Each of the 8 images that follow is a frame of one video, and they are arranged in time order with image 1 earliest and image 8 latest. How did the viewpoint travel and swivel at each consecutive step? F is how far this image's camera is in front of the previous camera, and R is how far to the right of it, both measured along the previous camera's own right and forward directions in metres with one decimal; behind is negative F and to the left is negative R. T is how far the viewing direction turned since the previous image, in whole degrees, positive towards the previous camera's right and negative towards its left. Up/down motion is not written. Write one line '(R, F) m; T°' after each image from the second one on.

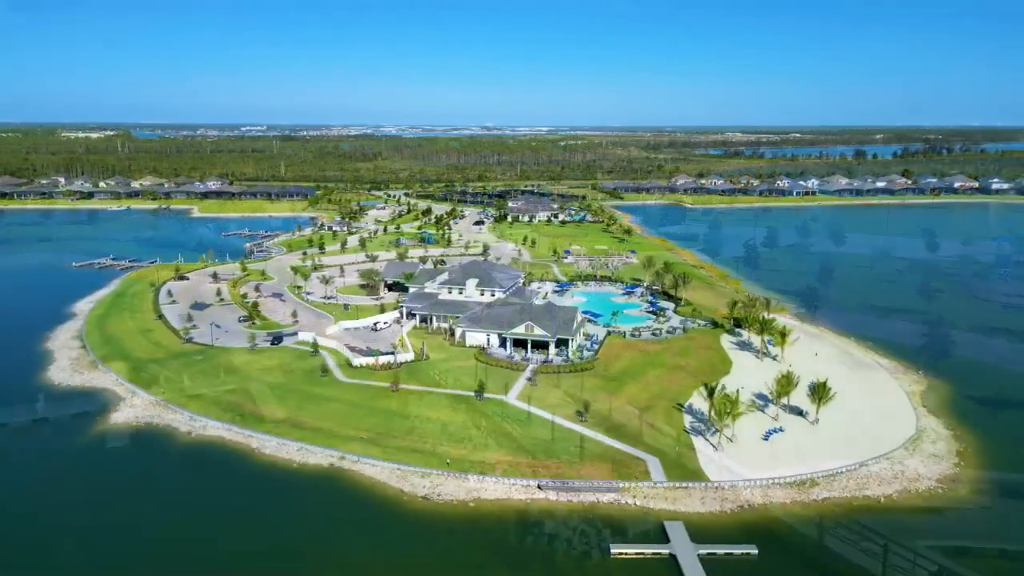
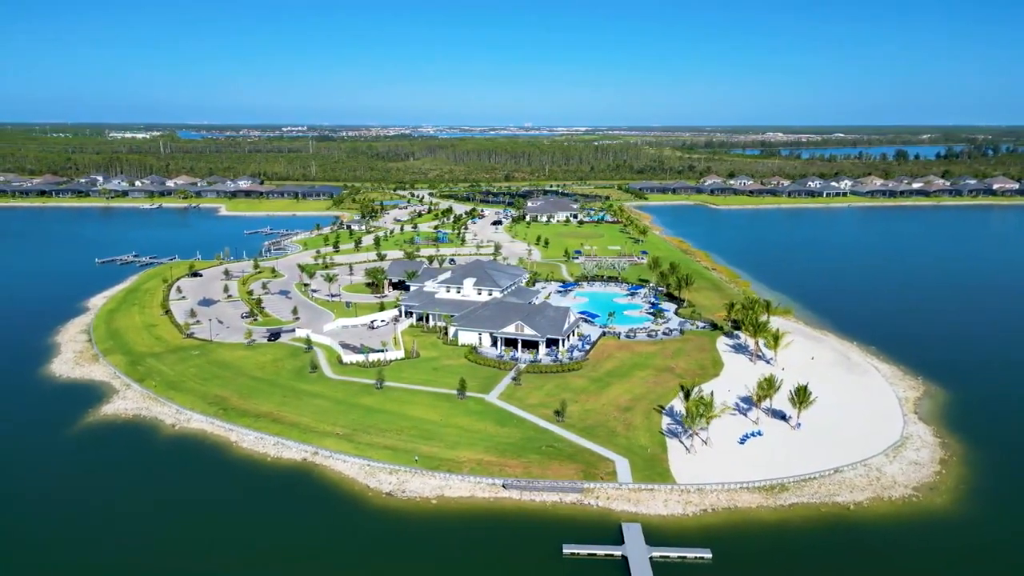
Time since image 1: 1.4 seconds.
(+2.6, +0.1) m; -2°
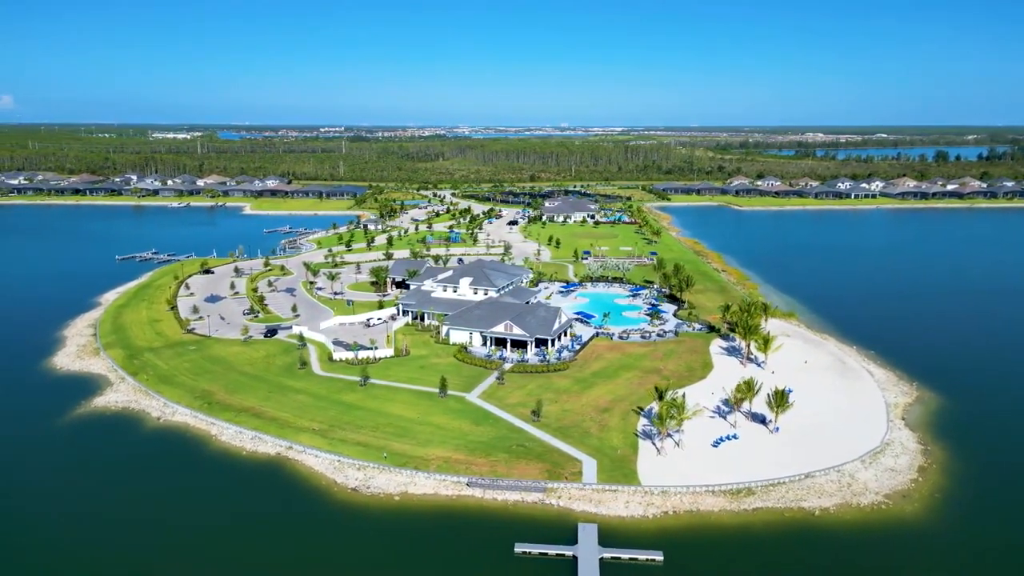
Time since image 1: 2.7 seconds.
(+2.5, 0.0) m; -2°
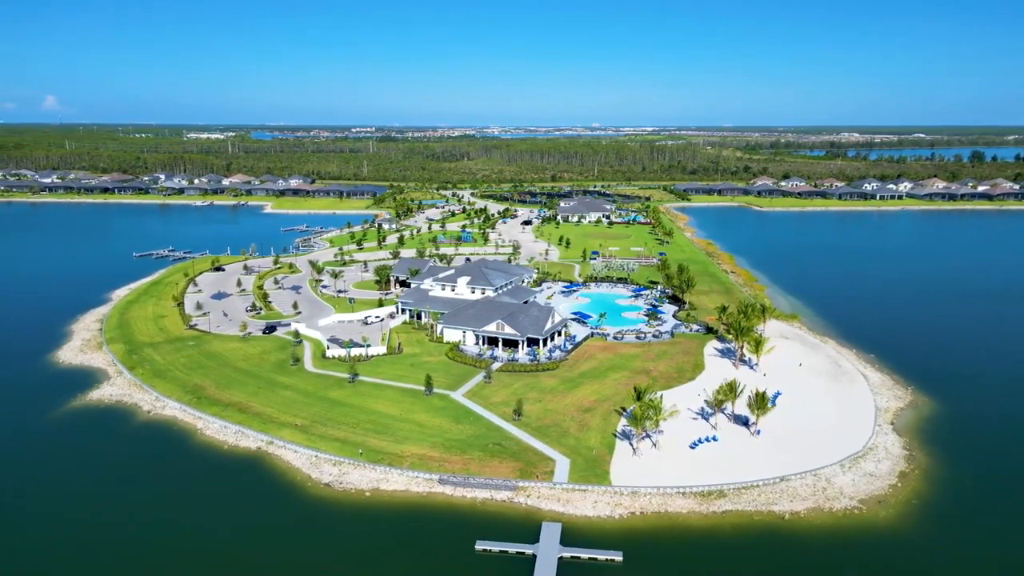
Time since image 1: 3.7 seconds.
(+2.1, 0.0) m; -2°
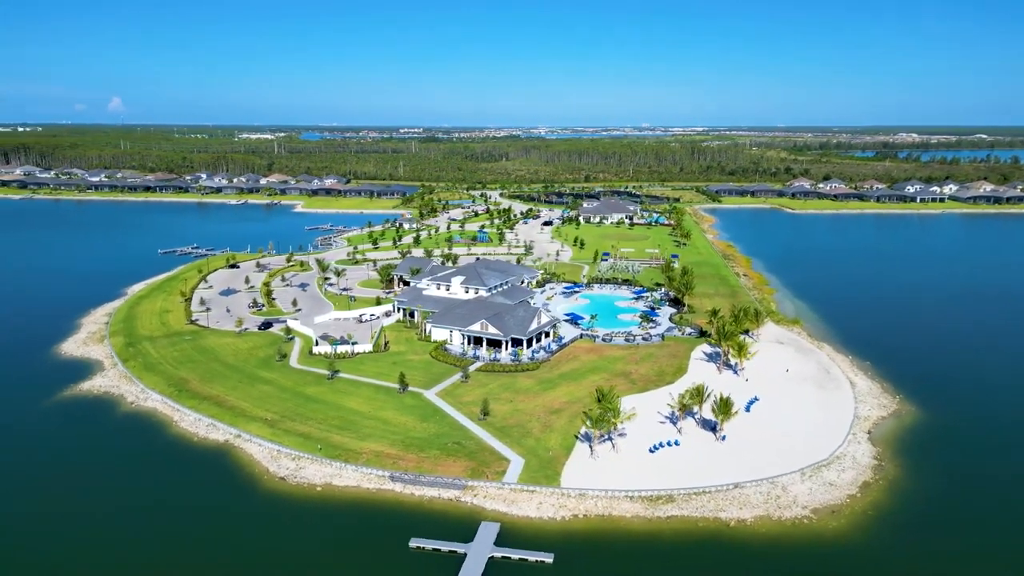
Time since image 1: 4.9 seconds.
(+3.4, 0.0) m; -3°
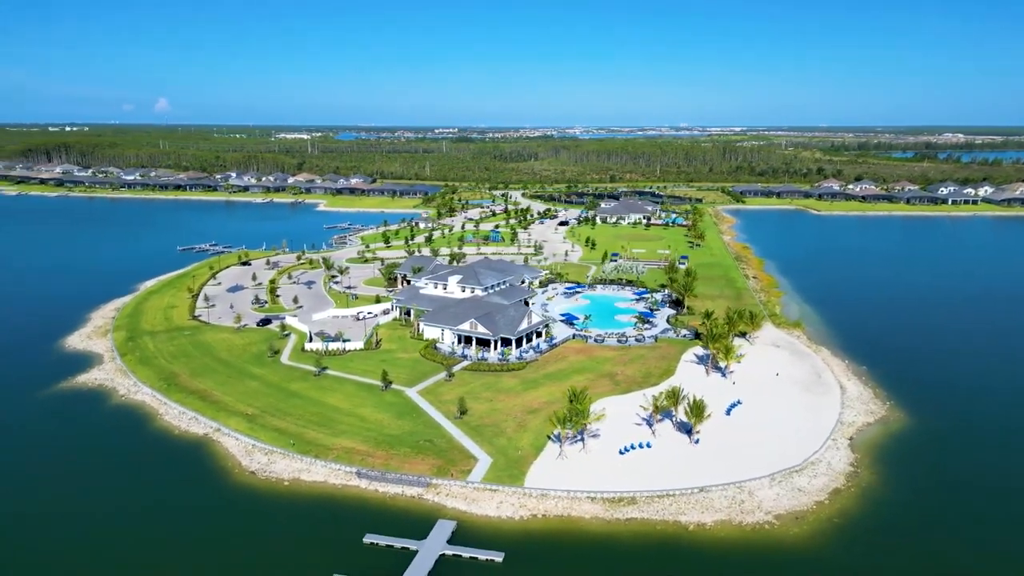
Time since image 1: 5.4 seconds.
(+2.5, 0.0) m; -2°
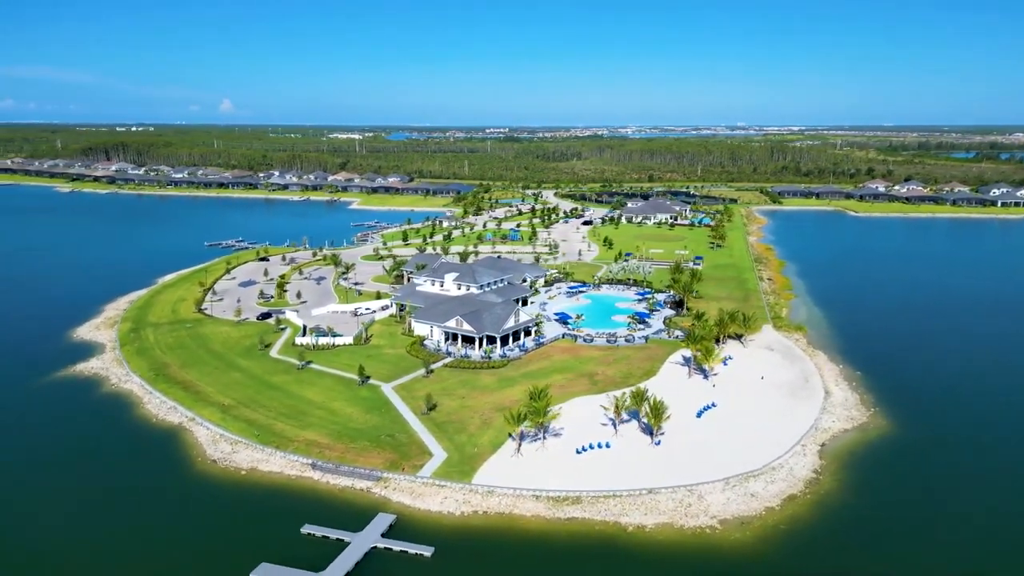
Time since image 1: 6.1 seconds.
(+3.6, 0.0) m; -3°
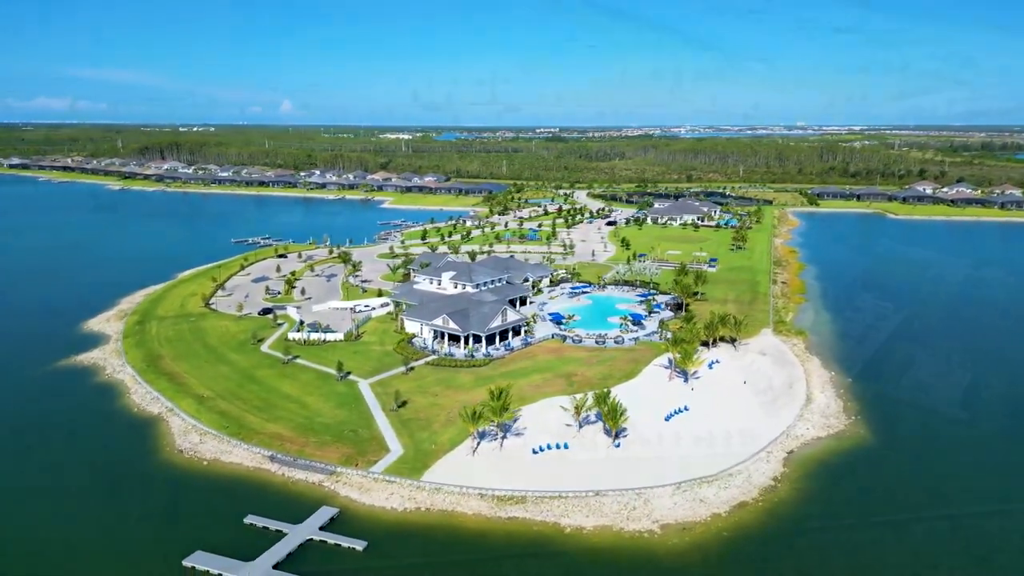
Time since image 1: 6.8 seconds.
(+3.6, 0.0) m; -3°
